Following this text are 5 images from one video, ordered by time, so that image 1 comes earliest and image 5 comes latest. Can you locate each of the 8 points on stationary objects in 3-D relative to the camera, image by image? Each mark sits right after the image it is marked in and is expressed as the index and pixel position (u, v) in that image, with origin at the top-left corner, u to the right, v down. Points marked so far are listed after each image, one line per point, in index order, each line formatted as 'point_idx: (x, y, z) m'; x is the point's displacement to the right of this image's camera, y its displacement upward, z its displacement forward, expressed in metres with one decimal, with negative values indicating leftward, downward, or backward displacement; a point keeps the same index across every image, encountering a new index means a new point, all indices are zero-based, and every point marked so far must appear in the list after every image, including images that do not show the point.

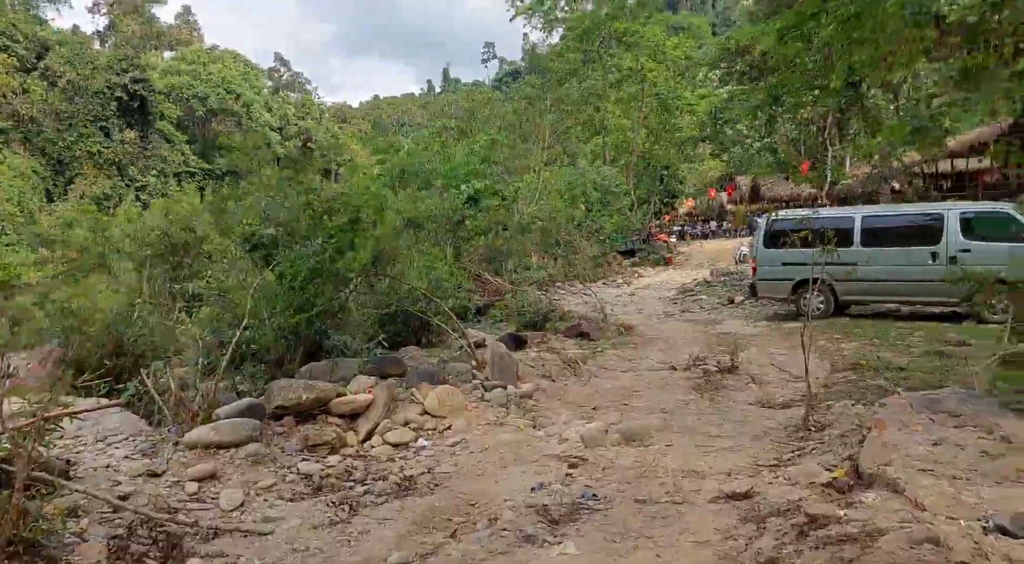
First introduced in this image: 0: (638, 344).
0: (+1.8, -0.9, +11.4) m
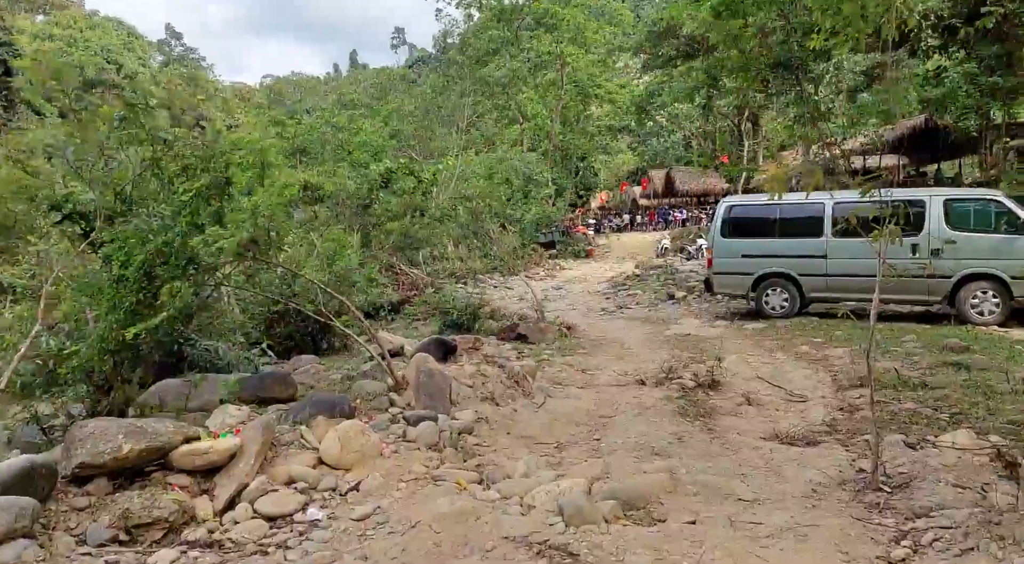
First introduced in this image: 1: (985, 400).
0: (+0.9, -0.8, +9.5) m
1: (+3.7, -0.9, +6.1) m
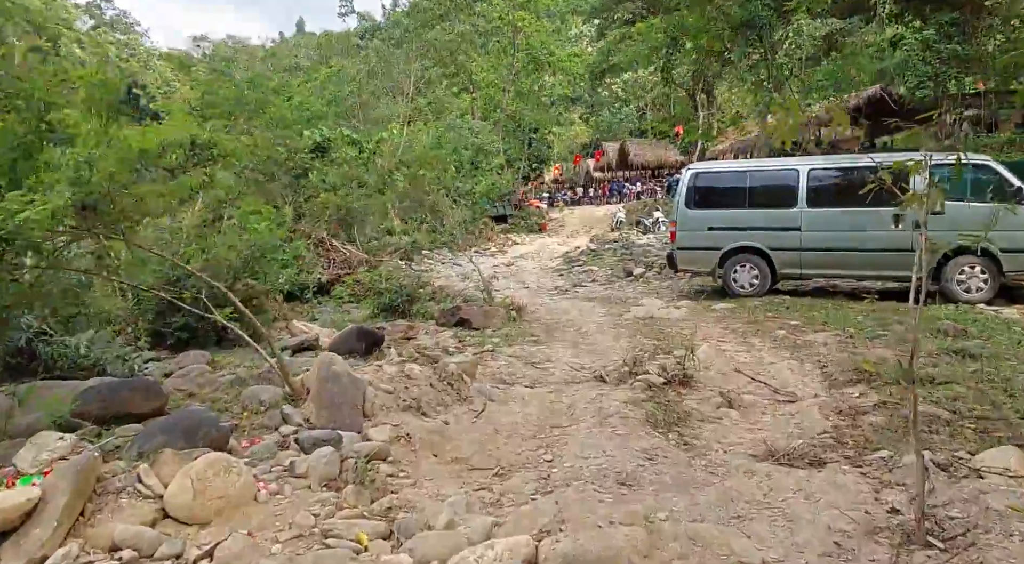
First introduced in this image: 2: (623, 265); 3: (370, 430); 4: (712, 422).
0: (+0.3, -0.6, +8.3) m
1: (+3.3, -0.8, +5.1) m
2: (+2.1, +0.3, +14.4) m
3: (-0.8, -0.9, +4.5) m
4: (+1.3, -0.9, +5.2) m
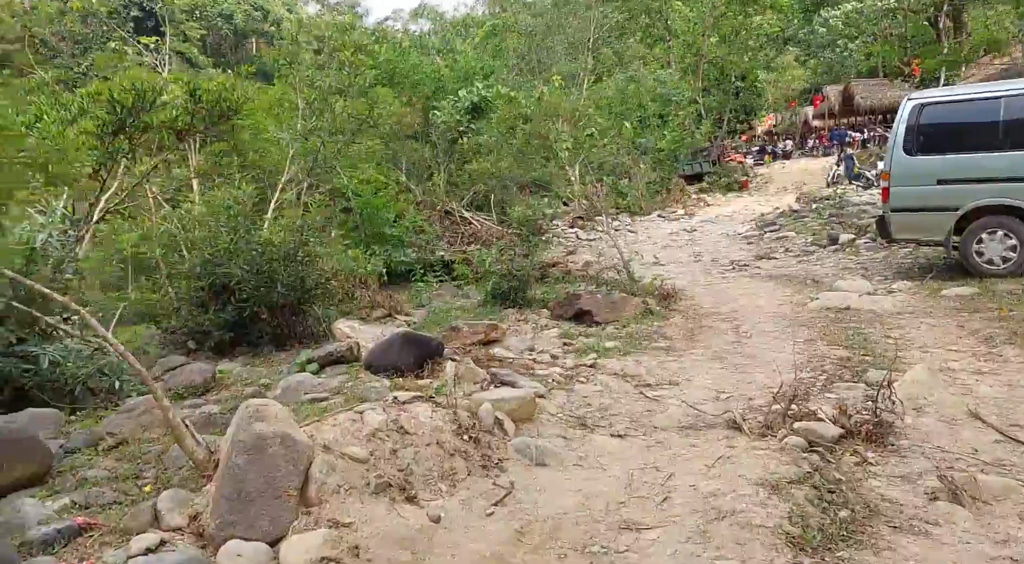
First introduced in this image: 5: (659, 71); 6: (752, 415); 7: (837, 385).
0: (+1.3, -0.4, +6.2) m
1: (+3.3, -0.8, +2.3) m
2: (+4.6, +0.7, +11.5) m
3: (-0.8, -0.9, +2.7) m
4: (+1.5, -0.9, +2.9) m
5: (+3.5, +5.1, +18.9) m
6: (+1.3, -0.7, +4.2) m
7: (+1.9, -0.6, +4.6) m
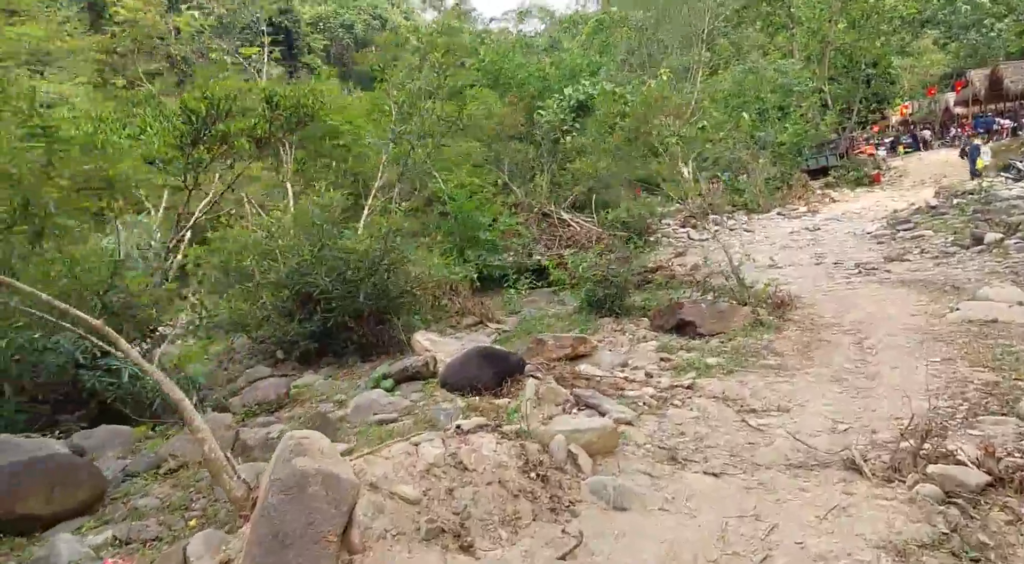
0: (+2.0, -0.5, +5.5) m
1: (+3.4, -0.8, +1.4) m
2: (+6.0, +0.7, +10.3) m
3: (-0.6, -1.0, +2.5) m
4: (+1.7, -1.0, +2.3) m
5: (+6.0, +5.1, +17.8) m
6: (+1.7, -0.8, +3.6) m
7: (+2.4, -0.7, +3.9) m
